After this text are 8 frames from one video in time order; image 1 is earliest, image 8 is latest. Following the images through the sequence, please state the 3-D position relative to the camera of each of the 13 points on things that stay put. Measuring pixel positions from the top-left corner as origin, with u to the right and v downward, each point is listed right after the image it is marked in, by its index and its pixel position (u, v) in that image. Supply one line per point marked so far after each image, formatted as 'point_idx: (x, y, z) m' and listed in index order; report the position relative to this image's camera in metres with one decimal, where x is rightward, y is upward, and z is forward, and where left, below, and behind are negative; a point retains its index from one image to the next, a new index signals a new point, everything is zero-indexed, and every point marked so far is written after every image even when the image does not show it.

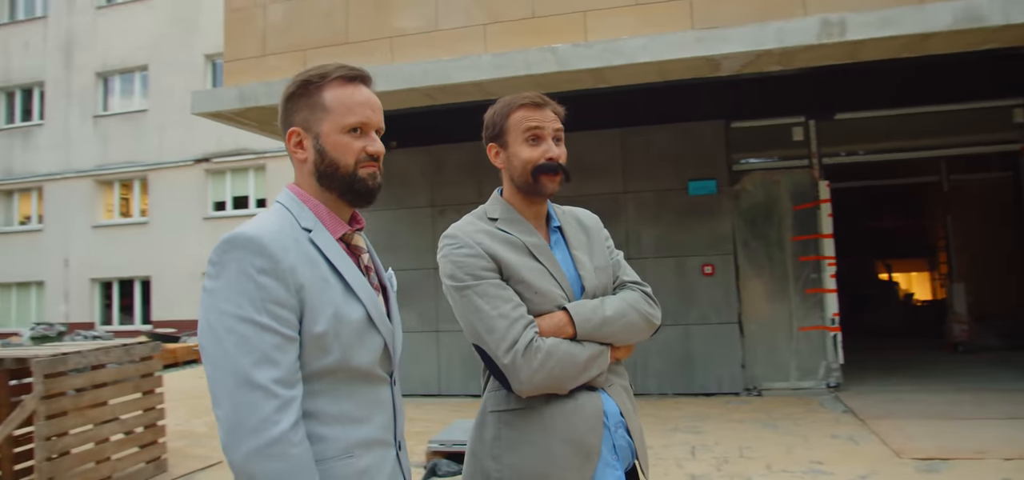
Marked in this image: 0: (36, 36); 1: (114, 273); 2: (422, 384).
0: (-9.2, +3.9, +14.8) m
1: (-7.0, -0.6, +13.8) m
2: (-0.9, -1.5, +8.2) m
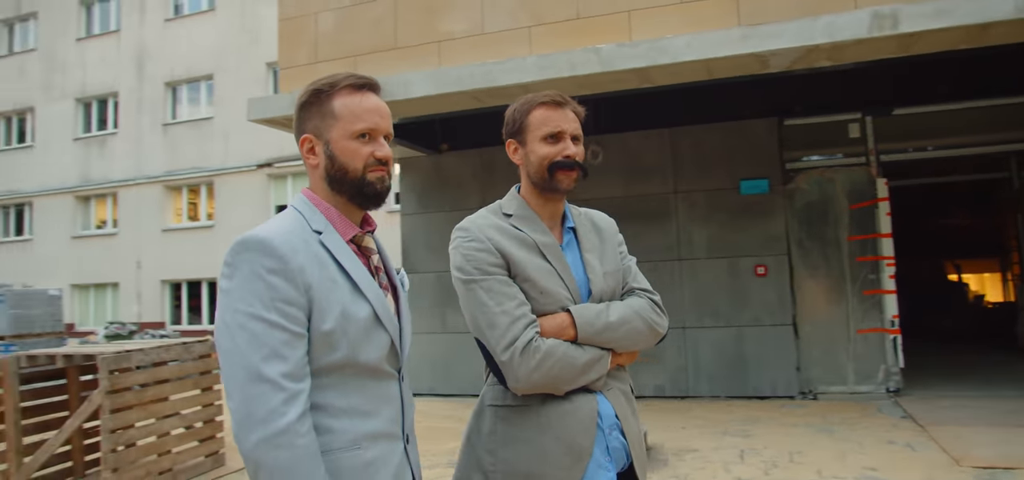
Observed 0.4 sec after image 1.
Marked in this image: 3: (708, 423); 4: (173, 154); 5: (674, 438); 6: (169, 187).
0: (-8.2, +3.9, +15.5) m
1: (-6.0, -0.6, +14.4) m
2: (-0.4, -1.6, +8.2) m
3: (+1.6, -1.5, +6.4) m
4: (-6.5, +1.7, +14.7) m
5: (+1.3, -1.6, +6.1) m
6: (-6.6, +1.0, +14.8) m
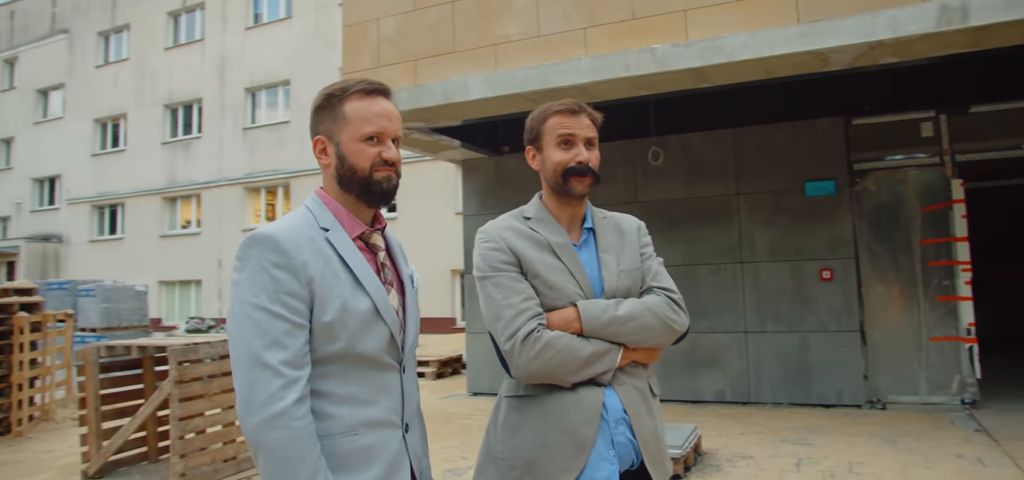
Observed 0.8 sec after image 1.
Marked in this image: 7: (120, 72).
0: (-6.7, +3.9, +16.3) m
1: (-4.7, -0.6, +14.9) m
2: (+0.2, -1.6, +8.3) m
3: (+2.1, -1.6, +6.3) m
4: (-5.2, +1.7, +15.3) m
5: (+1.7, -1.6, +6.0) m
6: (-5.3, +1.0, +15.5) m
7: (-8.9, +3.8, +17.4) m
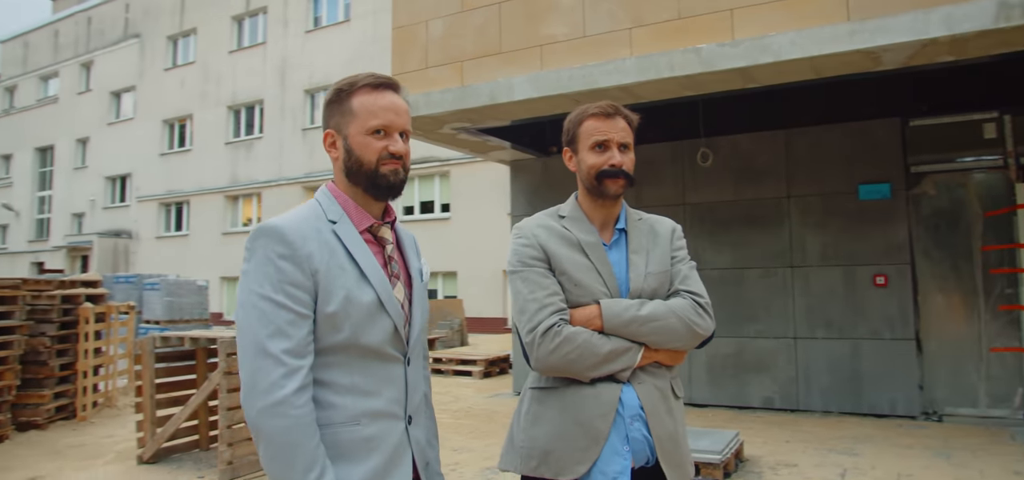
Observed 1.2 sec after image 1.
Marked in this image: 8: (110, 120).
0: (-5.6, +4.0, +16.8) m
1: (-3.7, -0.6, +15.3) m
2: (+0.7, -1.6, +8.3) m
3: (+2.4, -1.6, +6.1) m
4: (-4.1, +1.7, +15.7) m
5: (+2.0, -1.6, +5.9) m
6: (-4.2, +1.1, +15.8) m
7: (-7.7, +3.9, +18.0) m
8: (-10.3, +3.1, +19.6) m
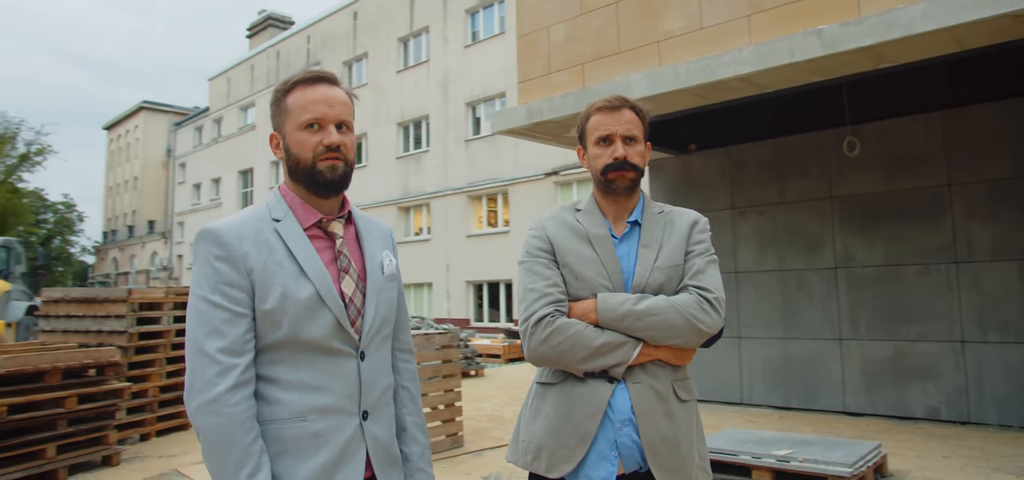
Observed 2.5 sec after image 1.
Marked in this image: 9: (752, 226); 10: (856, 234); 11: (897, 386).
0: (-2.1, +3.8, +17.7) m
1: (-0.5, -0.7, +15.8) m
2: (+2.2, -1.6, +7.9) m
3: (+3.3, -1.5, +5.5) m
4: (-0.9, +1.6, +16.3) m
5: (+2.9, -1.6, +5.3) m
6: (-0.9, +0.9, +16.5) m
7: (-3.8, +3.6, +19.4) m
8: (-5.9, +2.7, +21.5) m
9: (+2.4, +0.1, +7.7) m
10: (+3.1, +0.1, +7.0) m
11: (+3.4, -1.3, +6.7) m
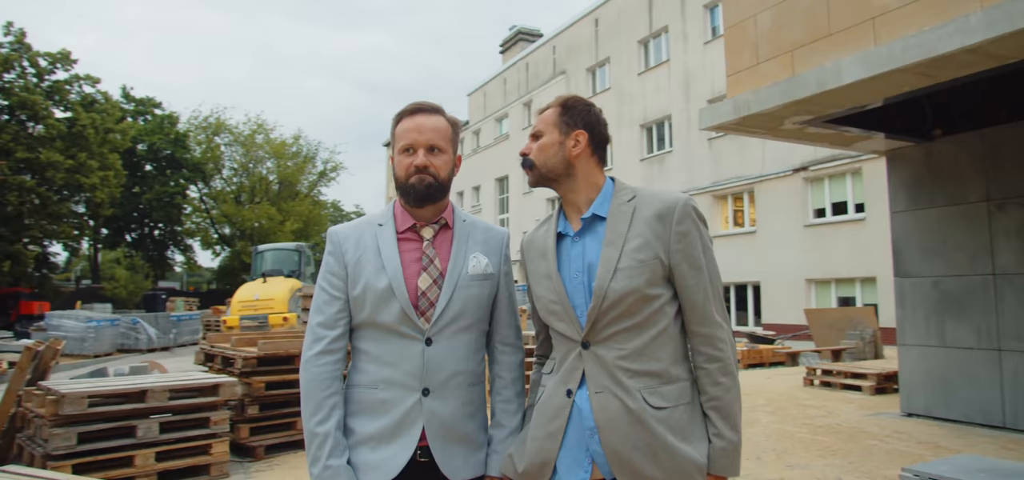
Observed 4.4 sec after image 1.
0: (+3.5, +3.7, +17.6) m
1: (+4.3, -0.8, +15.2) m
2: (+4.2, -1.5, +6.9) m
3: (+4.4, -1.5, +4.2) m
4: (+4.2, +1.5, +15.8) m
5: (+3.9, -1.5, +4.2) m
6: (+4.2, +0.9, +16.0) m
7: (+2.4, +3.6, +19.8) m
8: (+1.1, +2.7, +22.4) m
9: (+4.3, +0.2, +6.6) m
10: (+4.8, +0.1, +5.7) m
11: (+4.9, -1.2, +5.3) m
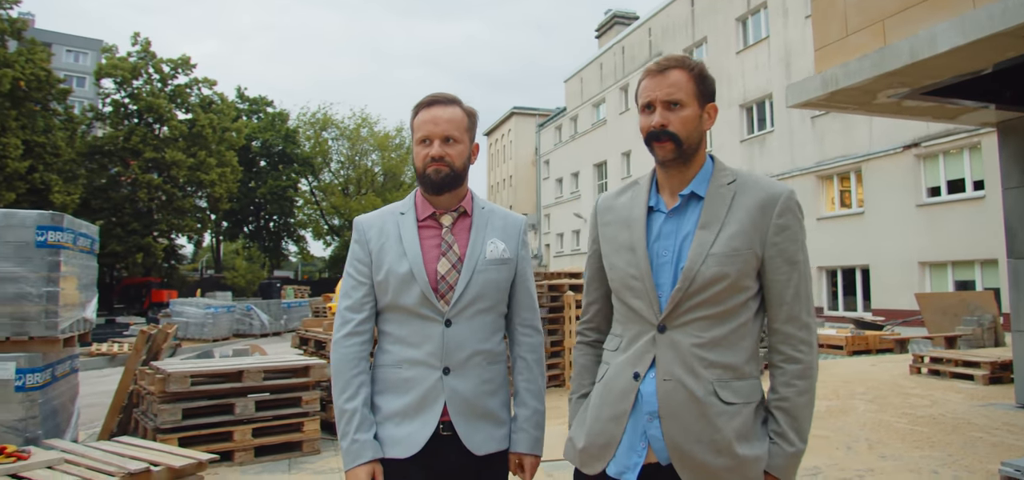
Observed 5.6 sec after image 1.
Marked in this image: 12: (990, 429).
0: (+5.6, +4.1, +16.9) m
1: (+6.1, -0.4, +14.5) m
2: (+4.9, -1.4, +6.3) m
3: (+4.7, -1.3, +3.6) m
4: (+6.1, +1.9, +15.1) m
5: (+4.3, -1.4, +3.7) m
6: (+6.1, +1.3, +15.3) m
7: (+4.8, +4.0, +19.2) m
8: (+4.0, +3.1, +22.1) m
9: (+4.9, +0.4, +6.0) m
10: (+5.3, +0.3, +5.0) m
11: (+5.4, -1.1, +4.7) m
12: (+3.9, -1.5, +6.3) m
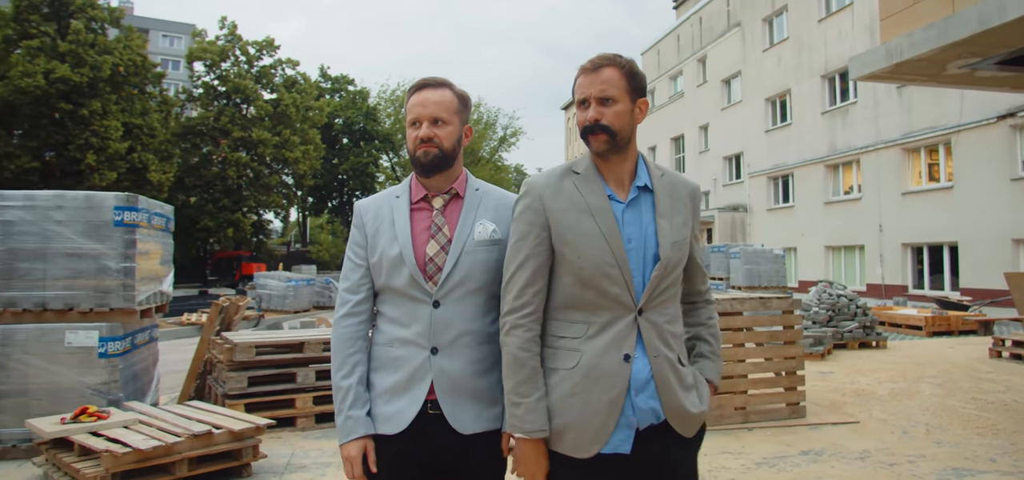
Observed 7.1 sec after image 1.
0: (+7.1, +4.6, +16.1) m
1: (+7.4, 0.0, +13.9) m
2: (+5.3, -1.2, +5.9) m
3: (+4.8, -1.3, +3.2) m
4: (+7.4, +2.4, +14.4) m
5: (+4.3, -1.3, +3.3) m
6: (+7.5, +1.7, +14.6) m
7: (+6.7, +4.6, +18.5) m
8: (+6.1, +3.8, +21.5) m
9: (+5.3, +0.5, +5.5) m
10: (+5.5, +0.4, +4.5) m
11: (+5.6, -1.0, +4.2) m
12: (+4.3, -1.4, +5.9) m
